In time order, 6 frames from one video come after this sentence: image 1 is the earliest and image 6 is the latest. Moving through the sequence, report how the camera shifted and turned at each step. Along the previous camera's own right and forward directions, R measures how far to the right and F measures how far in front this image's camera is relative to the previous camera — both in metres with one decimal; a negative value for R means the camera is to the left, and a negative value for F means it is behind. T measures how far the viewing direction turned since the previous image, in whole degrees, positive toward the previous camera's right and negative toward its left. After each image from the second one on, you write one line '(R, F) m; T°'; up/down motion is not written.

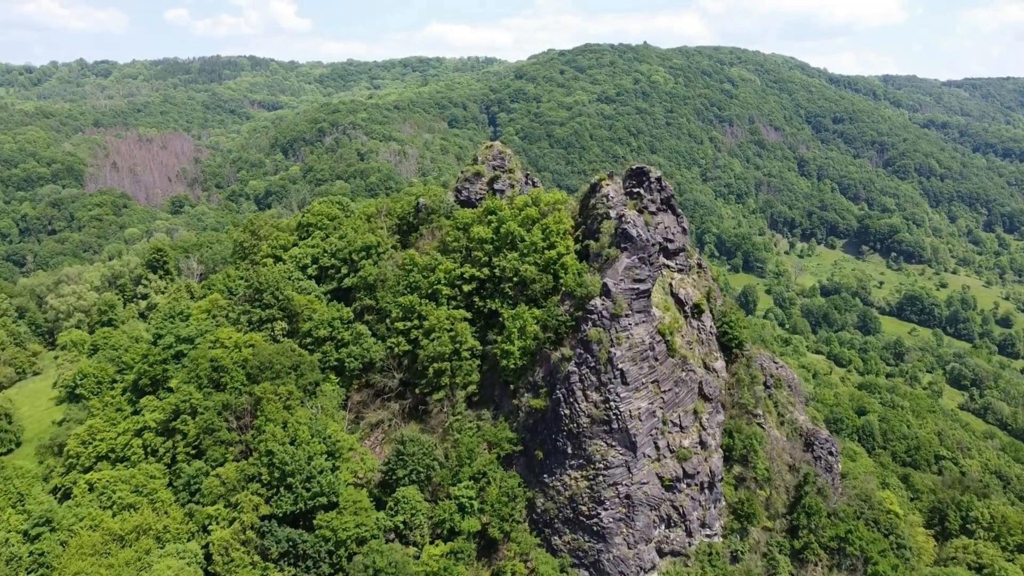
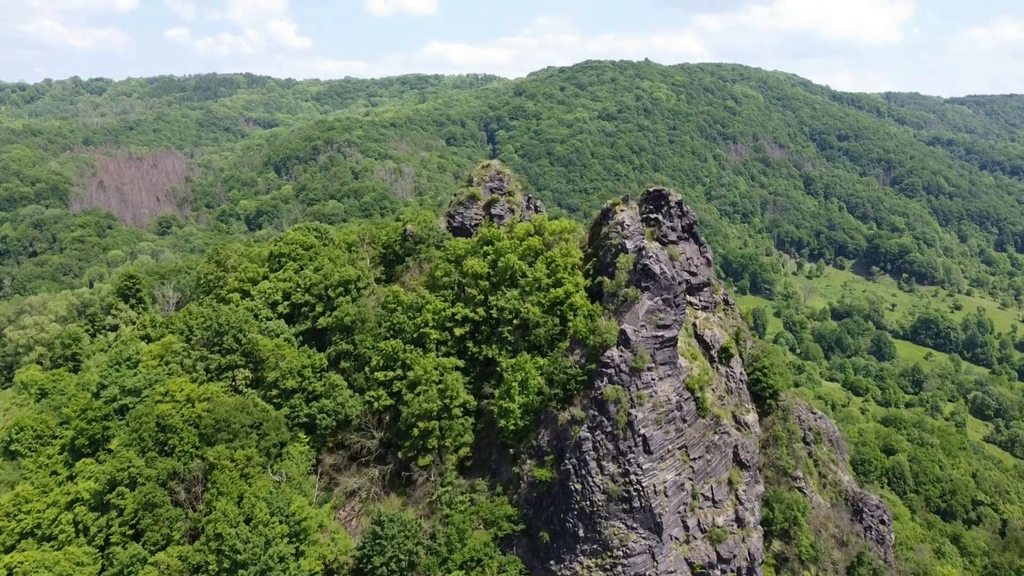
(0.0, +6.8) m; 0°
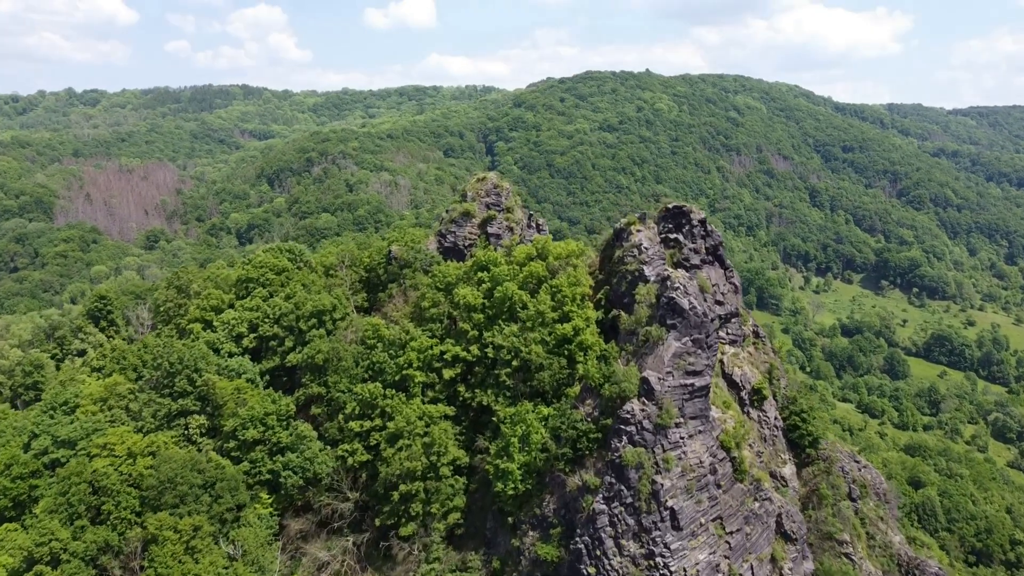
(0.0, +6.0) m; 0°
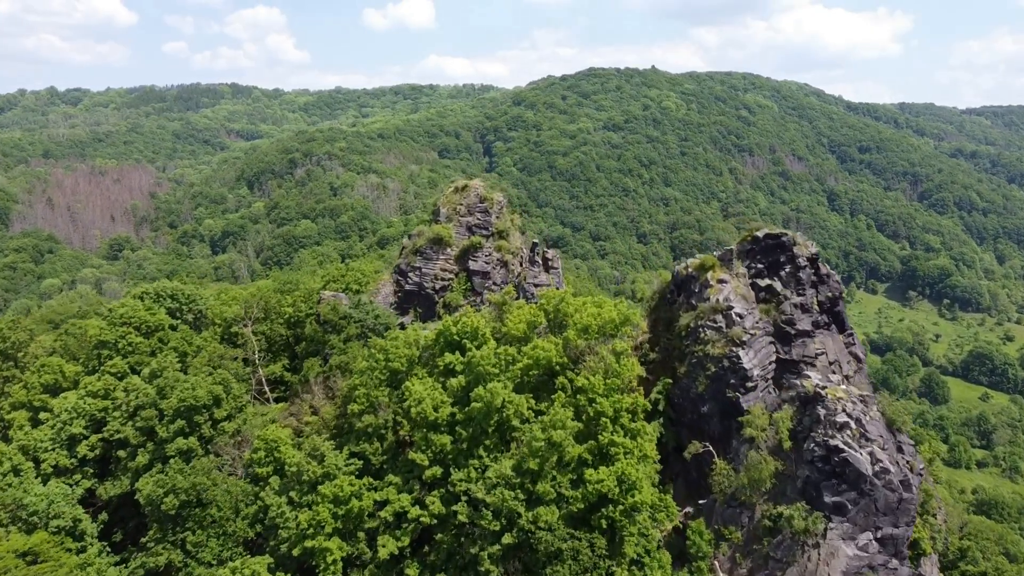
(+0.2, +15.3) m; 0°
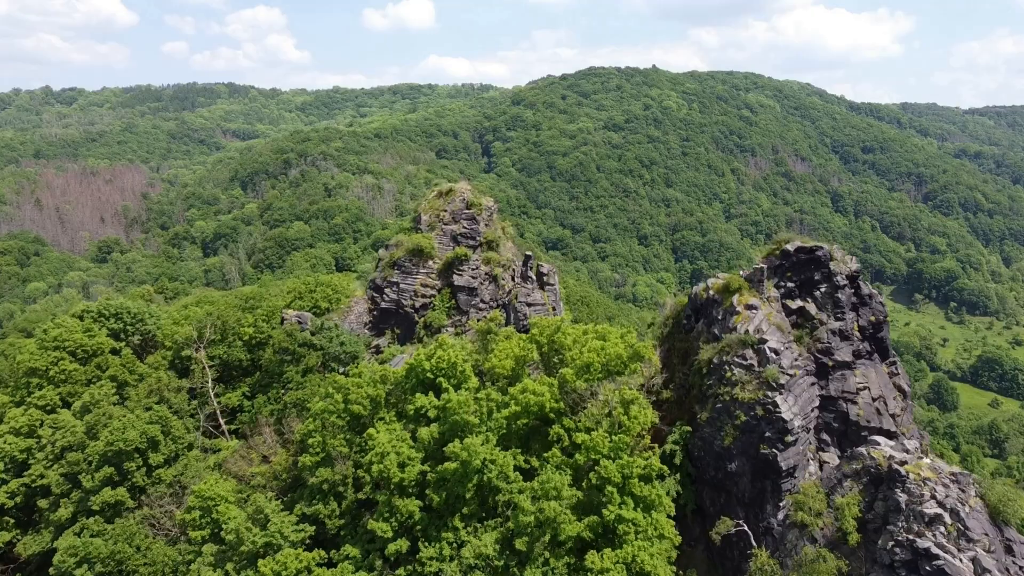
(+0.3, +3.7) m; 0°
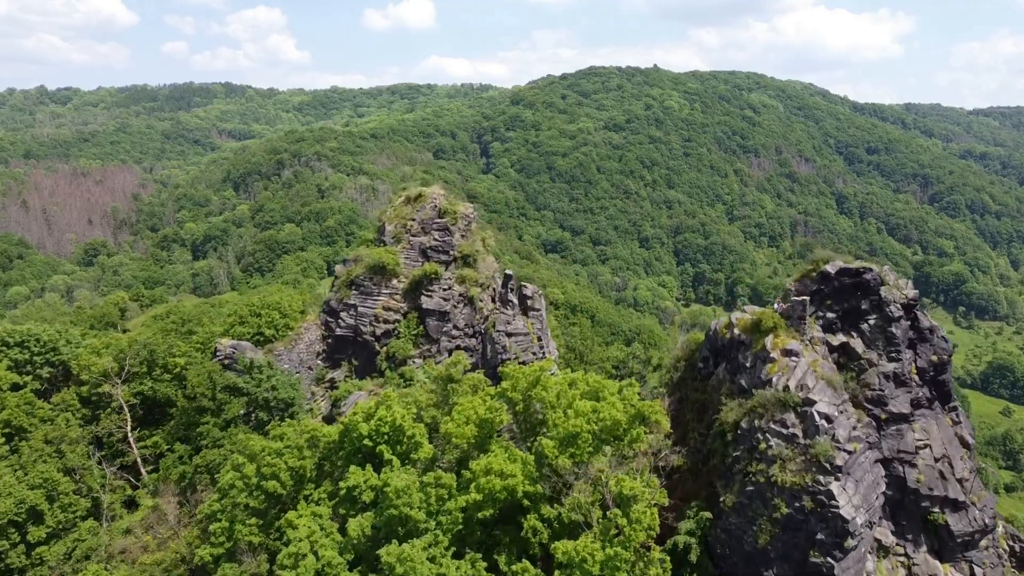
(+0.6, +4.2) m; 0°
